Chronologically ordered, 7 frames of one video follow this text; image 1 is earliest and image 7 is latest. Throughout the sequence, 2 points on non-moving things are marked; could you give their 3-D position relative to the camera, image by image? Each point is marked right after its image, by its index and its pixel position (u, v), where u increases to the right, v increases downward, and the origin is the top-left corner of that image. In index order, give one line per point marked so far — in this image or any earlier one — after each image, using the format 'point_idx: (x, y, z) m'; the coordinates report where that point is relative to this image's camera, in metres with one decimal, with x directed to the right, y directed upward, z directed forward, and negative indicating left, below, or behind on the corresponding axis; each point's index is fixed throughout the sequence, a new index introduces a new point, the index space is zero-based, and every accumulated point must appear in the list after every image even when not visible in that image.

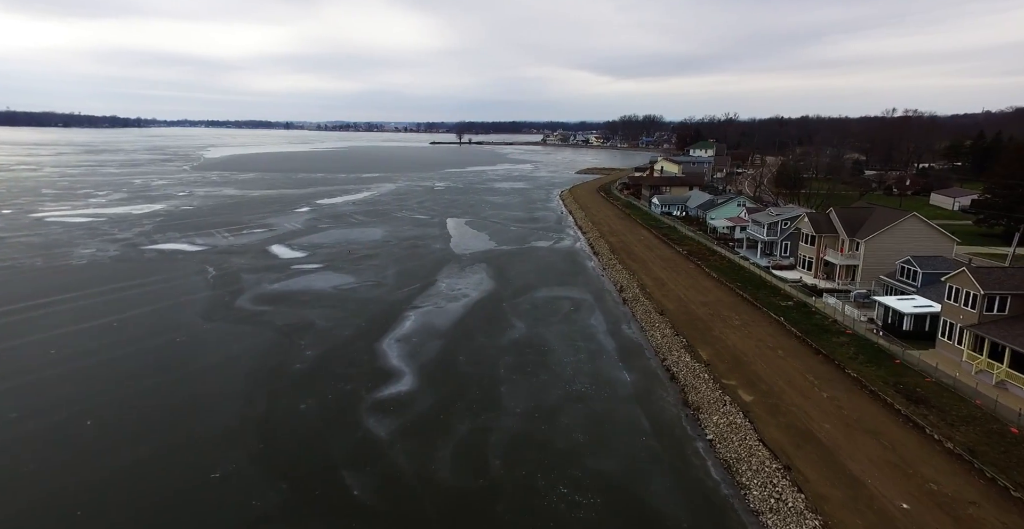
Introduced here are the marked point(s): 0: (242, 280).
0: (-9.1, -0.5, +18.0) m
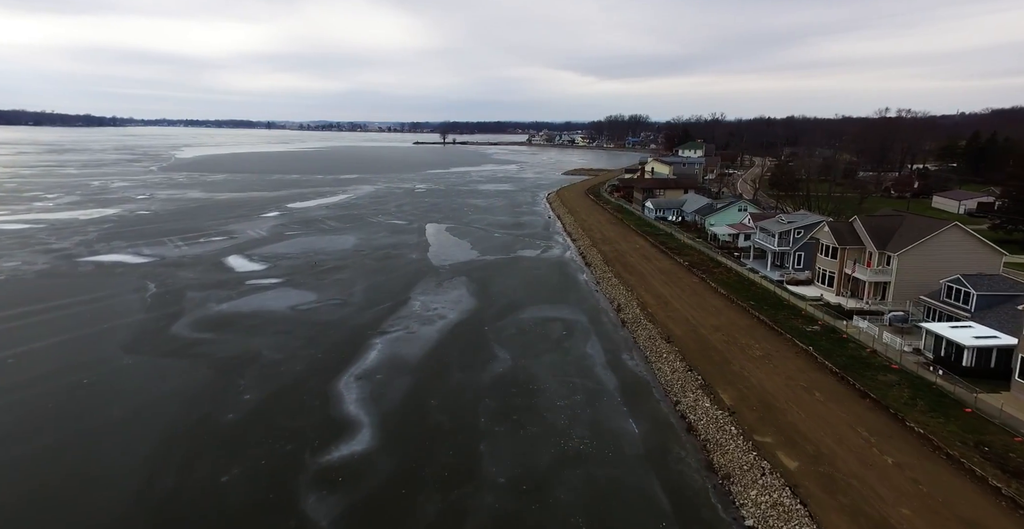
0: (-9.6, -1.0, +15.7) m
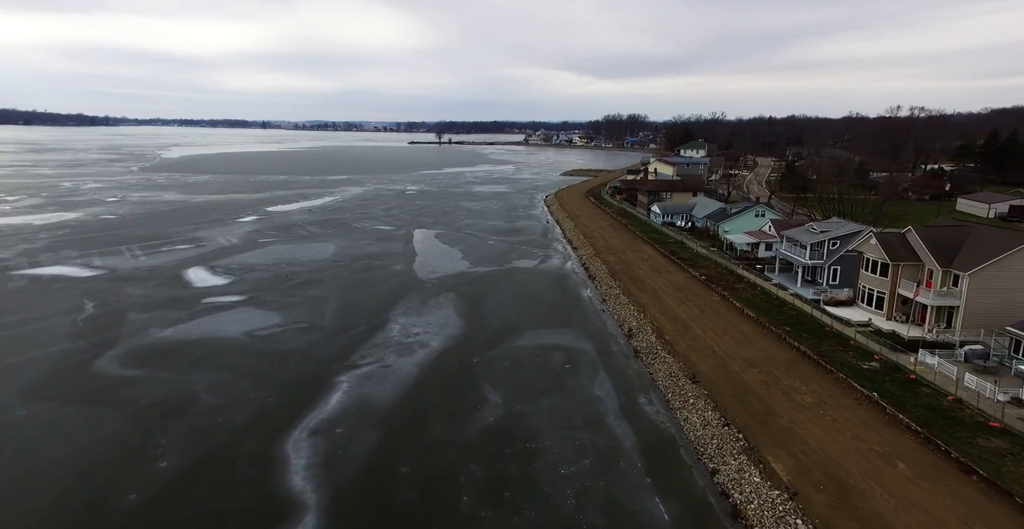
0: (-9.7, -1.4, +13.5) m
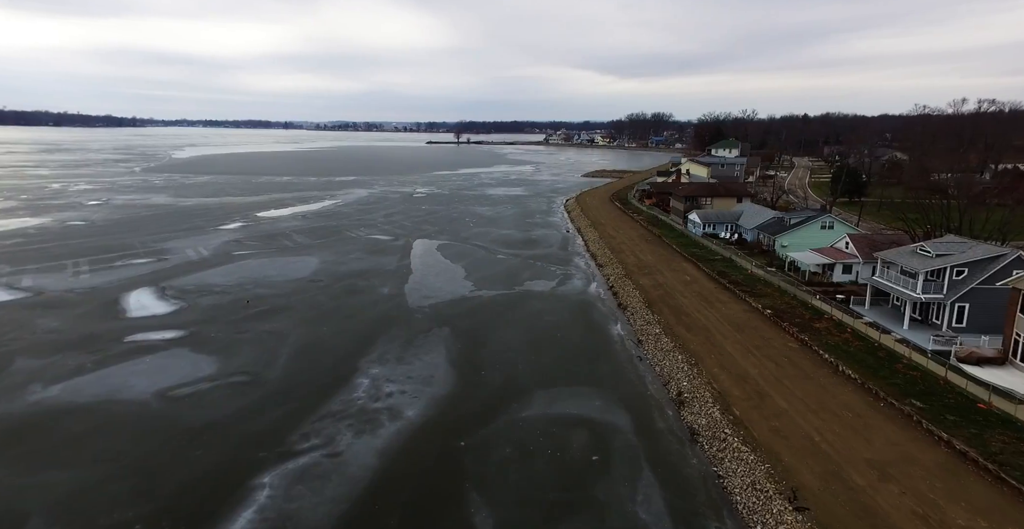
0: (-9.6, -2.0, +10.2) m
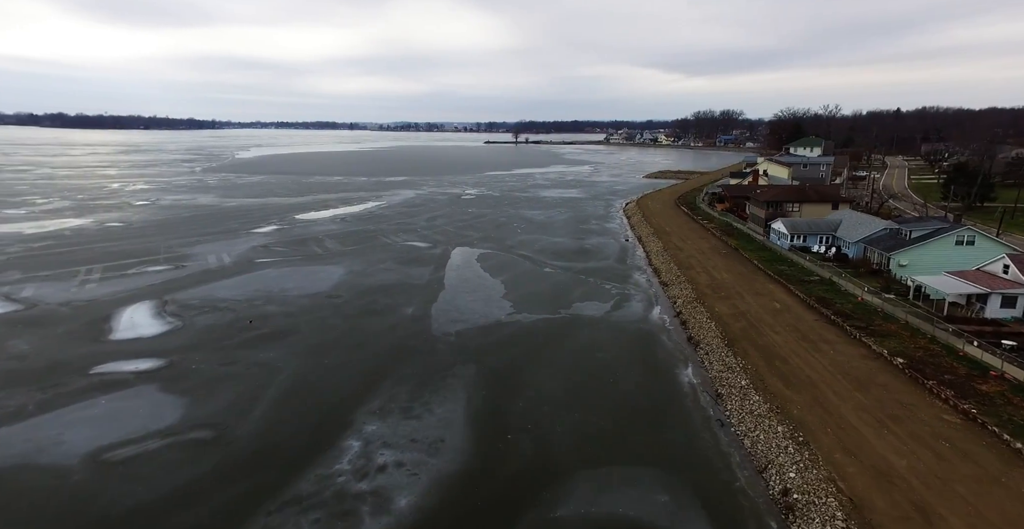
0: (-9.1, -2.3, +8.5) m
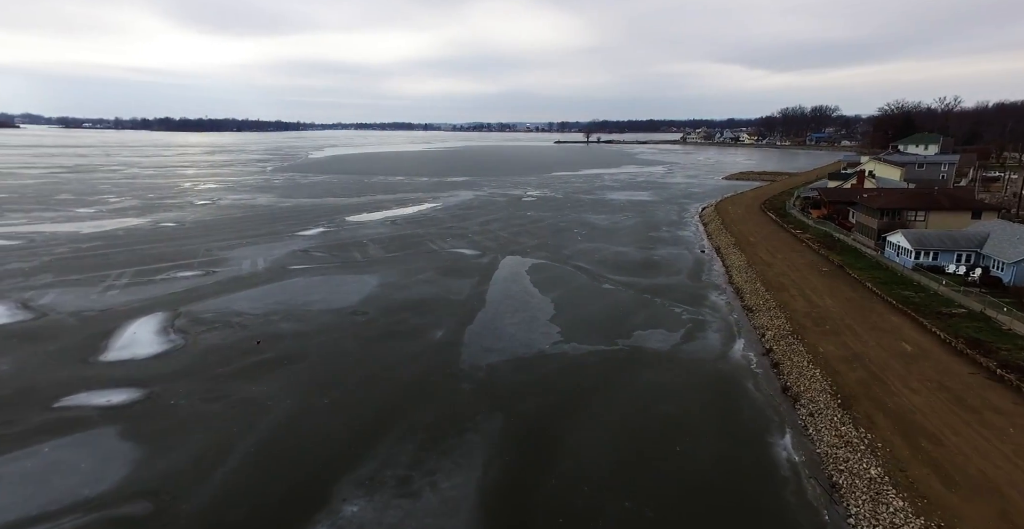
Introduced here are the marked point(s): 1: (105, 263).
0: (-8.7, -2.5, +7.3) m
1: (-13.1, +0.1, +17.3) m
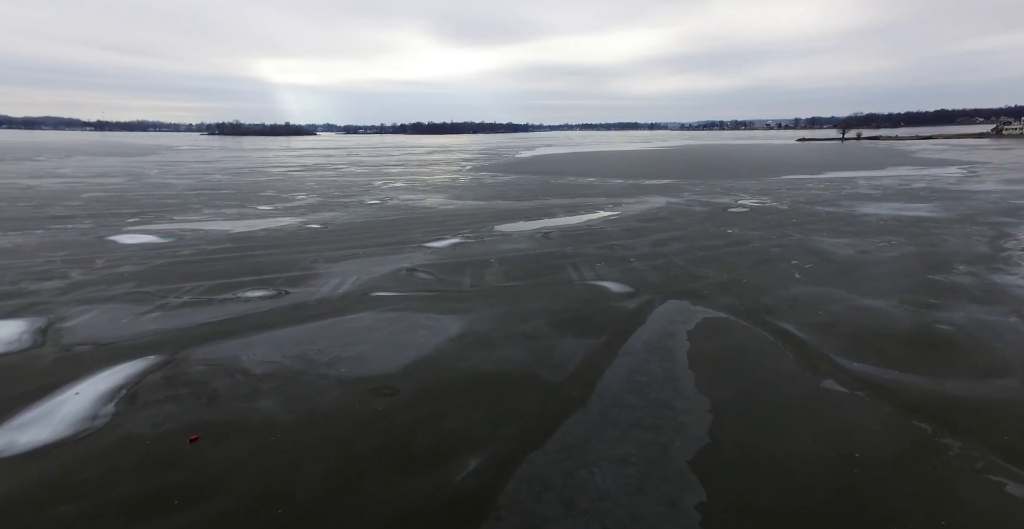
0: (-9.1, -3.0, +4.8) m
1: (-9.1, -0.2, +15.6) m
